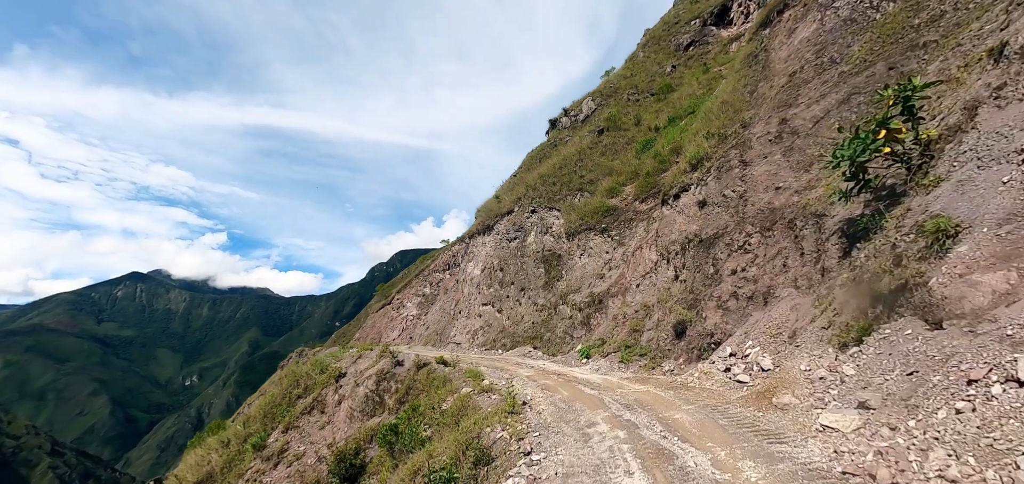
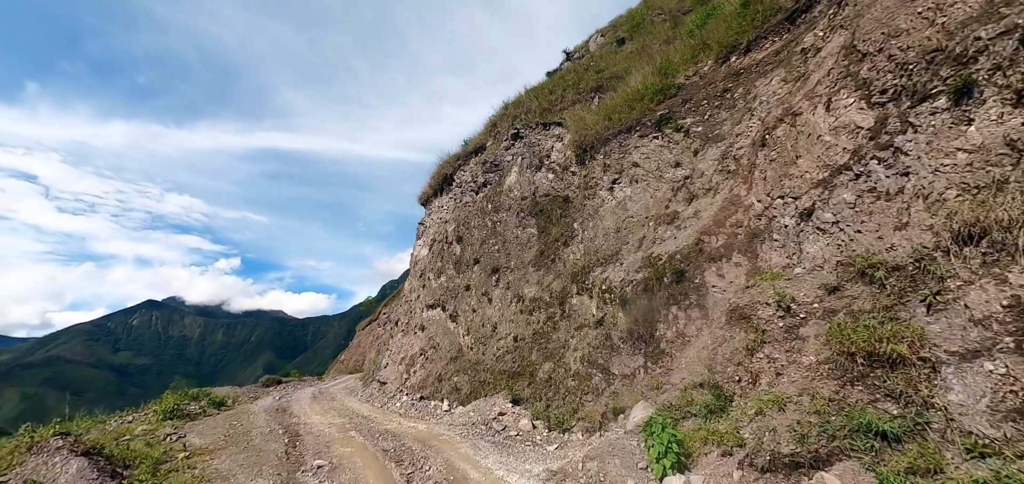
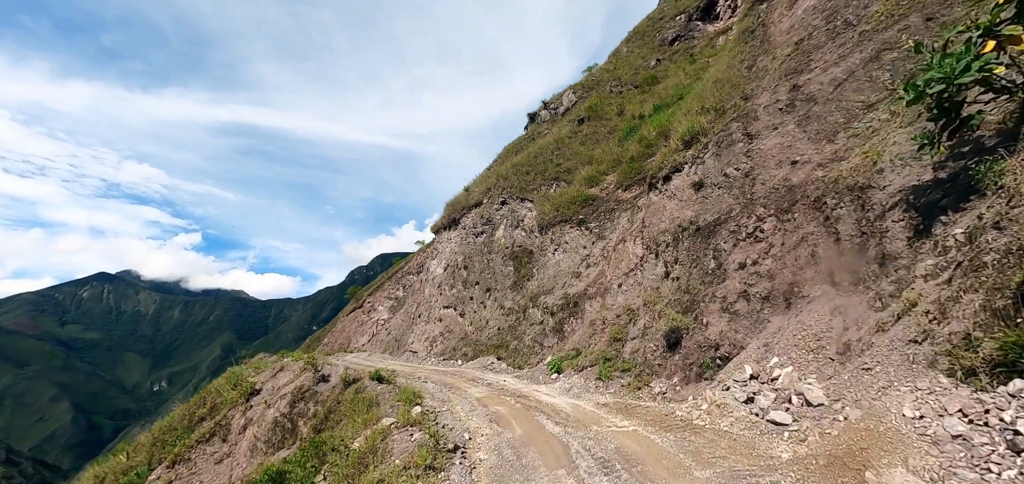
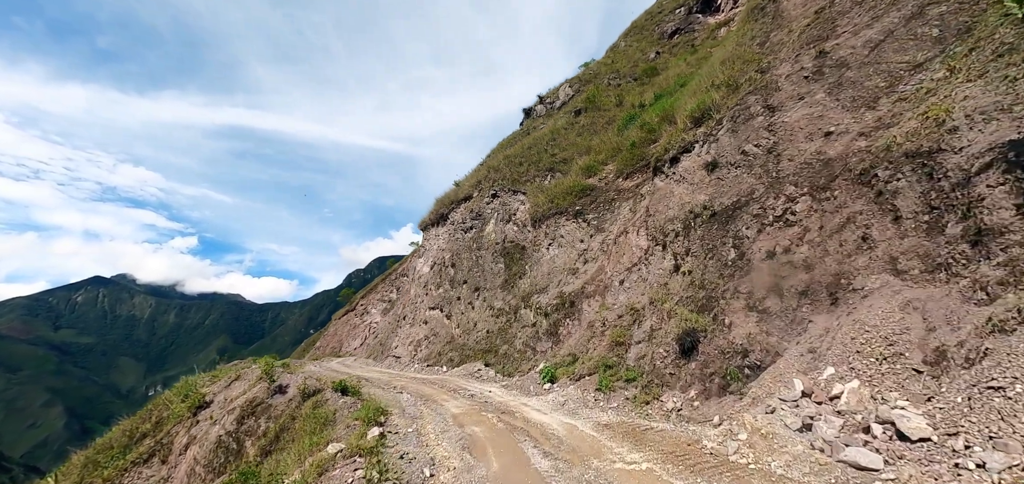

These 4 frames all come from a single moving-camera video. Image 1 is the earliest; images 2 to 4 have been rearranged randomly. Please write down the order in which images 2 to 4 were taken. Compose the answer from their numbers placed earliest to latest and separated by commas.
3, 4, 2
